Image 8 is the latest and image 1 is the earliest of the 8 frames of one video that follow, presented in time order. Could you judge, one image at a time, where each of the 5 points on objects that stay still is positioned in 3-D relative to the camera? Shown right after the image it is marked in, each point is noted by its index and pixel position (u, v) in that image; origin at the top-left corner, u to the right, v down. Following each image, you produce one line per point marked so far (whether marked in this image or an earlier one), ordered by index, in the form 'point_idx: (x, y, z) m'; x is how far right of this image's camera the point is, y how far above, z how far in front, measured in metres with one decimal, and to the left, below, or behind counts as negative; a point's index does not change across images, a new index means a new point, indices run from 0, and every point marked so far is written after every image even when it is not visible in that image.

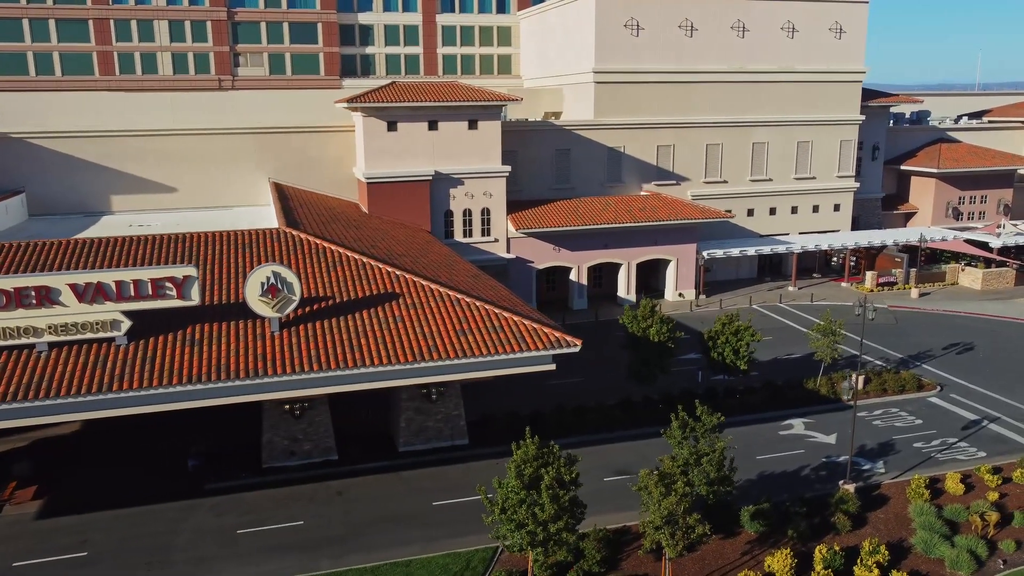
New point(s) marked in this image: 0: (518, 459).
0: (+0.1, -3.8, +18.2) m
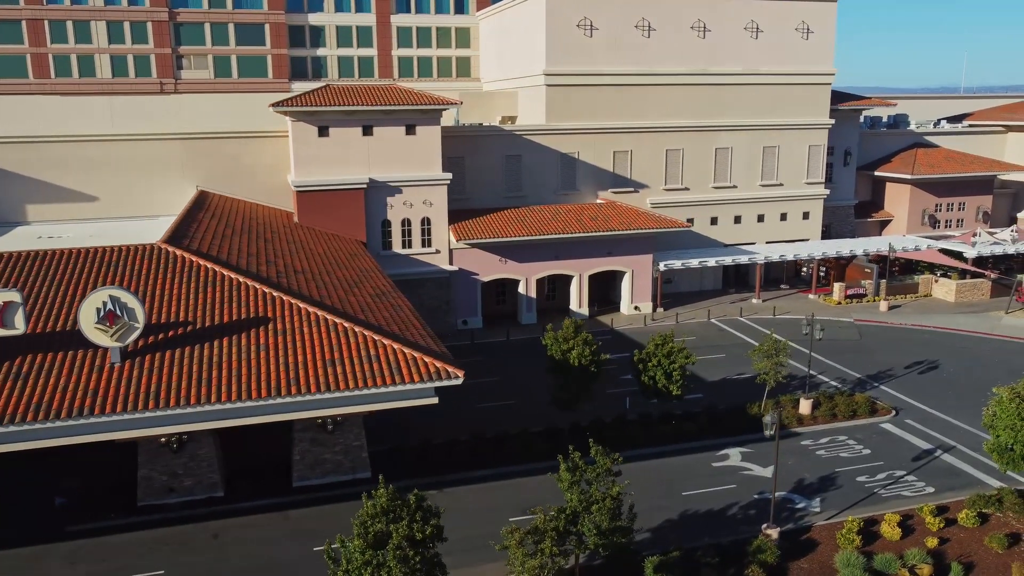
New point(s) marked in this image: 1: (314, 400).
0: (-2.8, -4.3, +15.9) m
1: (-4.4, -2.5, +18.5) m
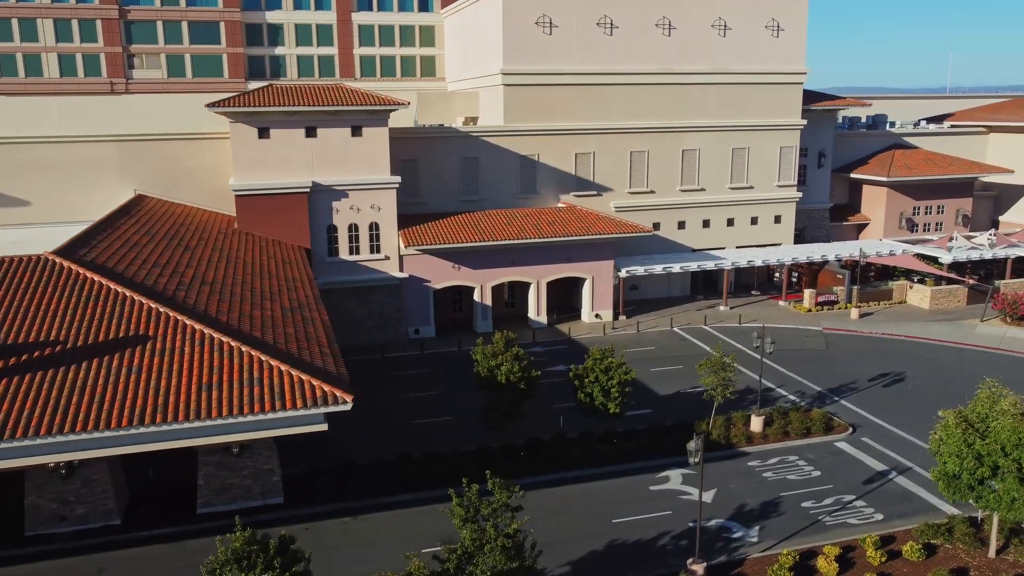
0: (-5.1, -4.7, +14.3) m
1: (-6.7, -2.9, +16.8) m
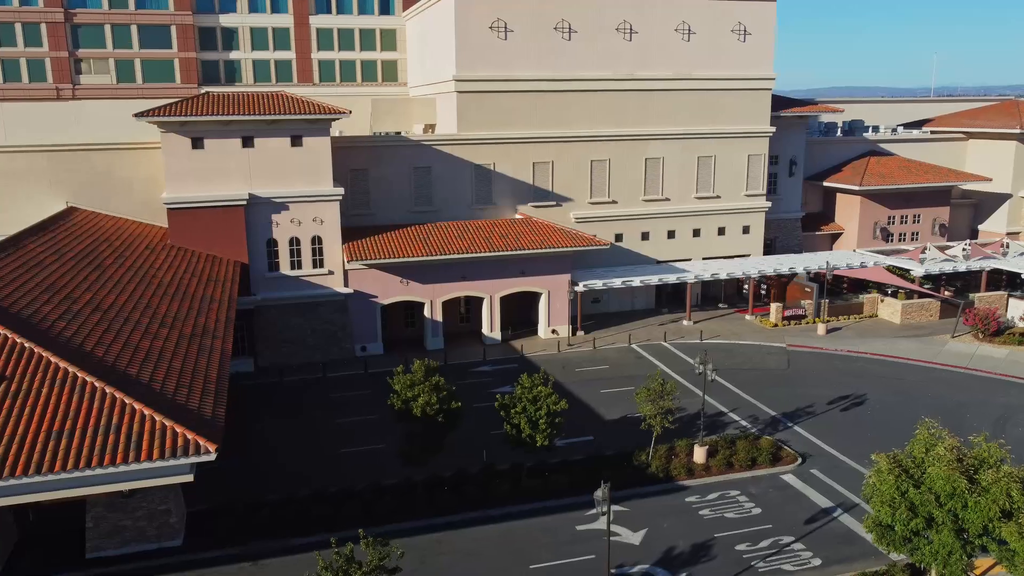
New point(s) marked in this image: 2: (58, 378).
0: (-7.4, -5.4, +12.7) m
1: (-9.0, -3.6, +15.2) m
2: (-9.7, -2.0, +17.7) m
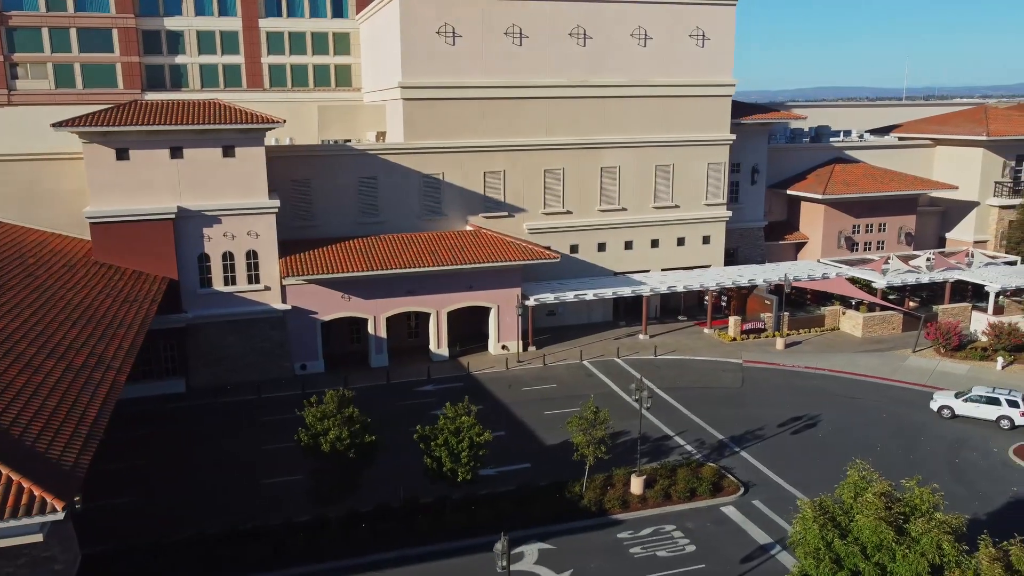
0: (-9.5, -6.2, +11.1) m
1: (-11.1, -4.3, +13.7) m
2: (-11.8, -2.7, +16.1) m
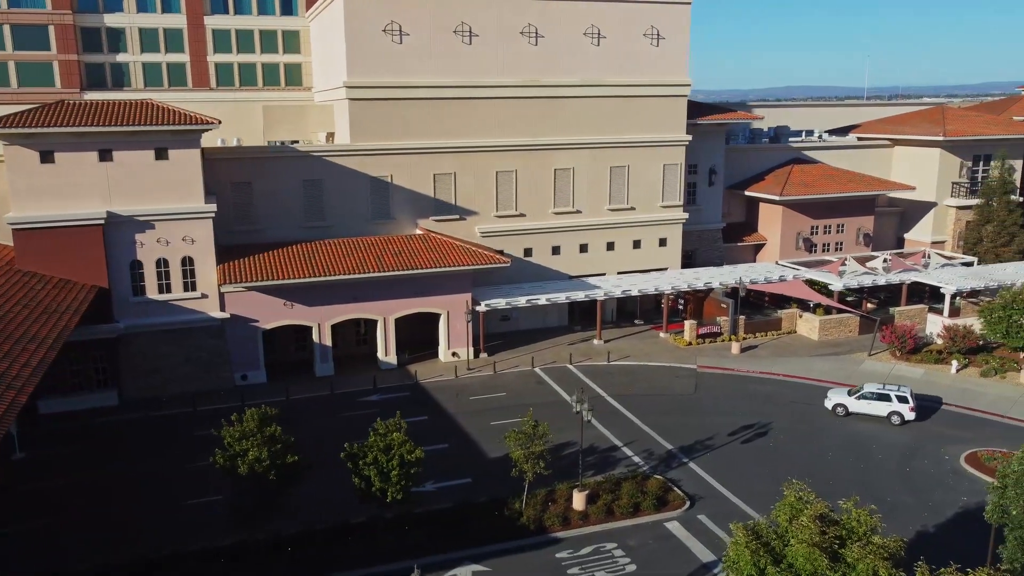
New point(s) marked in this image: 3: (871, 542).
0: (-10.9, -6.5, +9.8) m
1: (-12.6, -4.7, +12.3) m
2: (-13.4, -3.0, +14.7) m
3: (+6.8, -4.8, +15.6) m
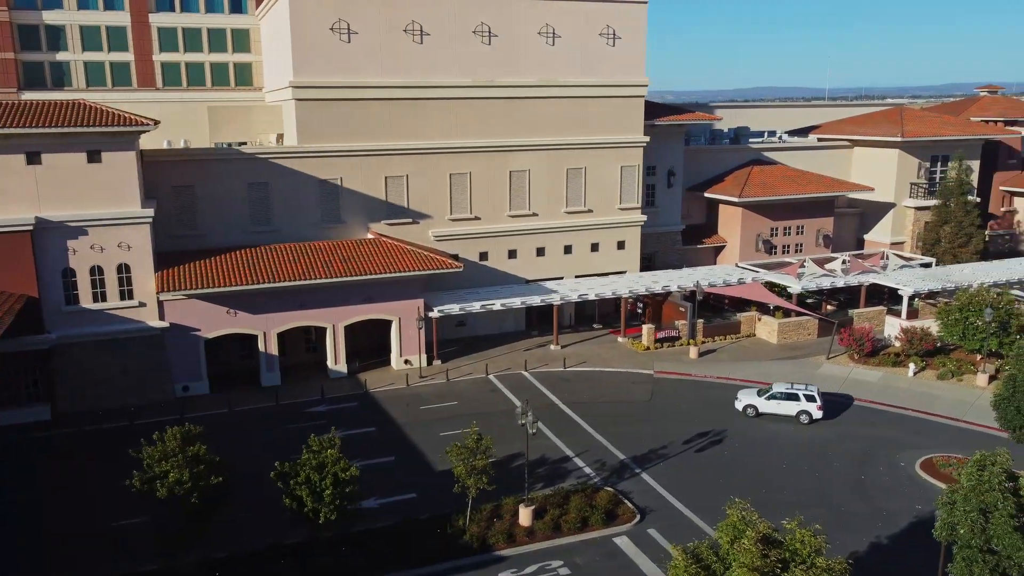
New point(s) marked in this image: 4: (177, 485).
0: (-12.0, -6.8, +8.5) m
1: (-13.8, -5.0, +10.9) m
2: (-14.7, -3.3, +13.3) m
3: (+5.4, -5.0, +14.8) m
4: (-7.8, -4.6, +19.4) m
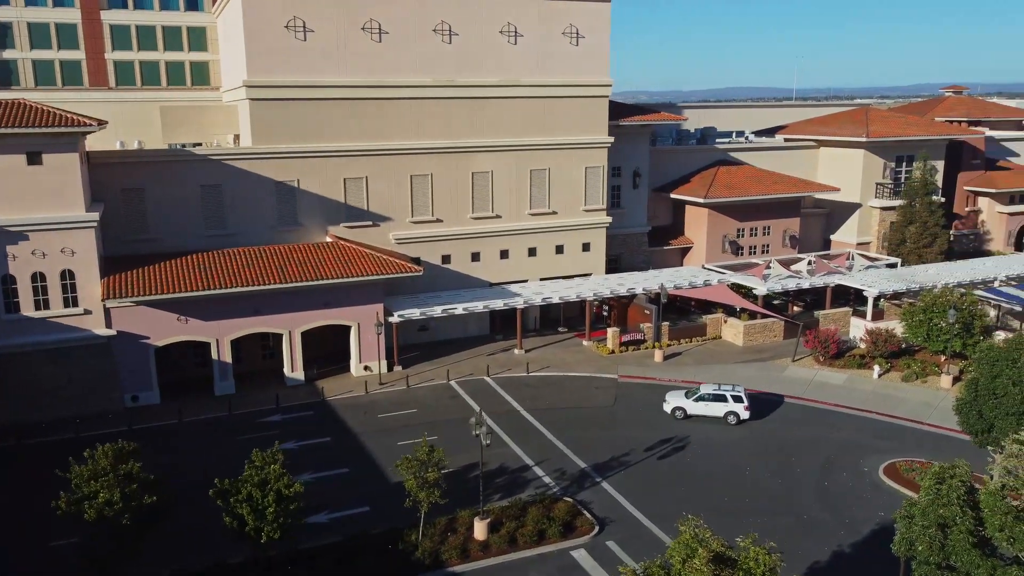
0: (-12.8, -7.0, +7.4) m
1: (-14.7, -5.3, +9.8) m
2: (-15.7, -3.6, +12.1) m
3: (+4.4, -5.1, +14.2) m
4: (-9.0, -4.8, +18.4) m
